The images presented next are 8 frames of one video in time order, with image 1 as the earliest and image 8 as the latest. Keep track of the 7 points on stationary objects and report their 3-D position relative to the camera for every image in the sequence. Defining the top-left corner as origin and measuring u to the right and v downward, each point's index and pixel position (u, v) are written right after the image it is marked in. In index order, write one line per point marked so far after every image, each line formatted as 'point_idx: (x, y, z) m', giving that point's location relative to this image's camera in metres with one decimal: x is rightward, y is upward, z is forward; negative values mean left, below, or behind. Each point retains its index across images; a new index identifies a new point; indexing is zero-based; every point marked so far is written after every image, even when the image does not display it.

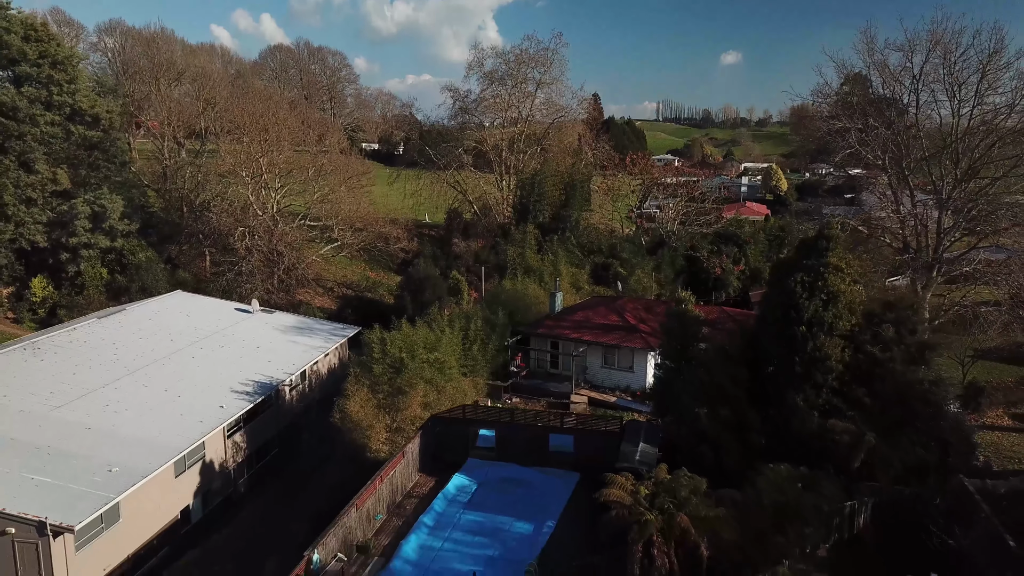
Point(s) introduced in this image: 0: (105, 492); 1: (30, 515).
0: (-7.5, -3.8, +14.5) m
1: (-8.2, -3.9, +13.3) m
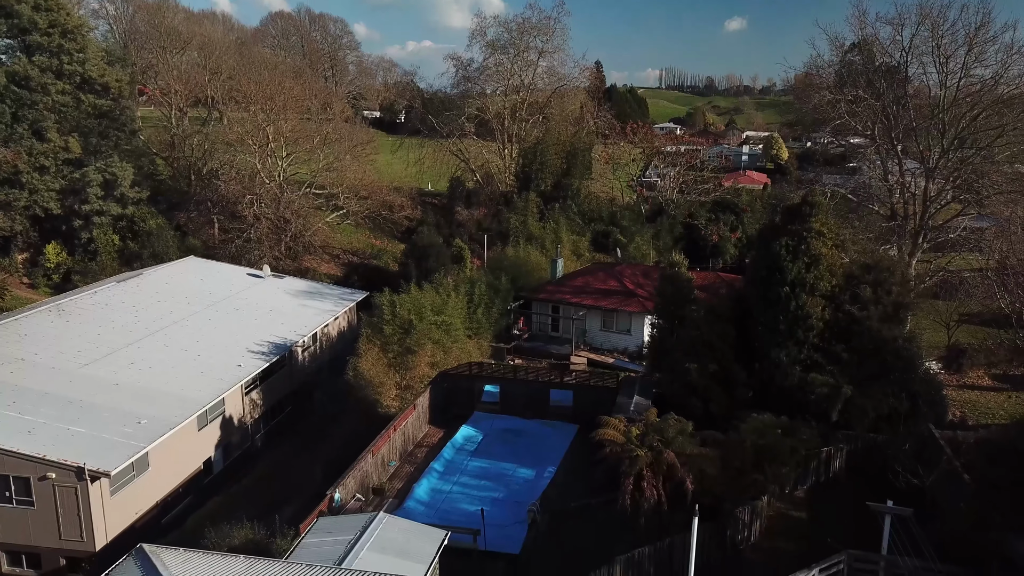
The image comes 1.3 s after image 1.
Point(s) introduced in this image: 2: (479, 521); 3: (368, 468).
0: (-7.4, -3.1, +15.6) m
1: (-8.1, -3.2, +14.4) m
2: (-0.5, -3.8, +12.7) m
3: (-2.5, -3.2, +13.9) m
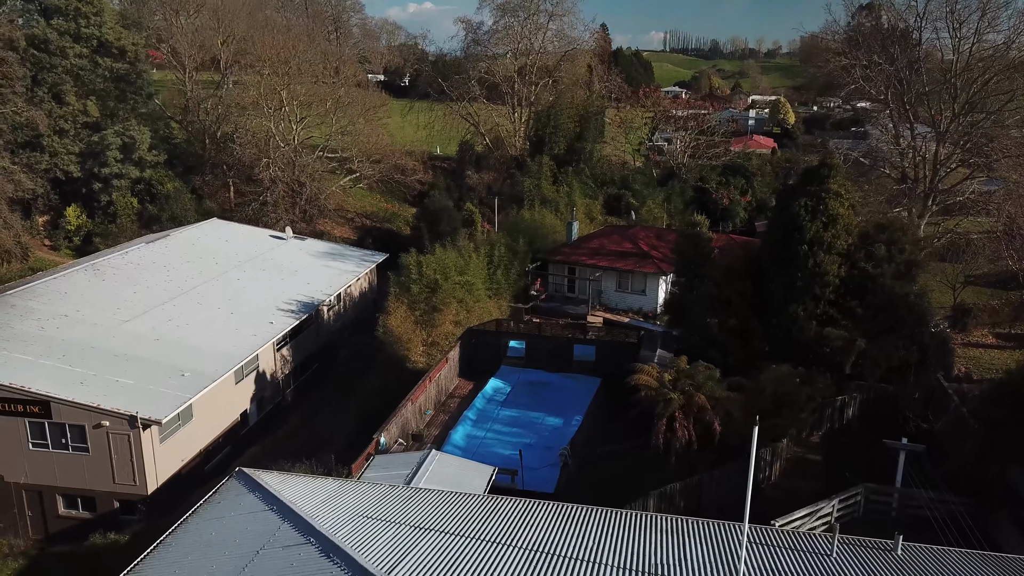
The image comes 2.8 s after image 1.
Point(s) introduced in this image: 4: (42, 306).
0: (-6.9, -2.2, +16.4) m
1: (-7.6, -2.4, +15.2) m
2: (+0.1, -3.0, +13.6) m
3: (-1.9, -2.4, +14.7) m
4: (-11.6, -0.4, +19.4) m
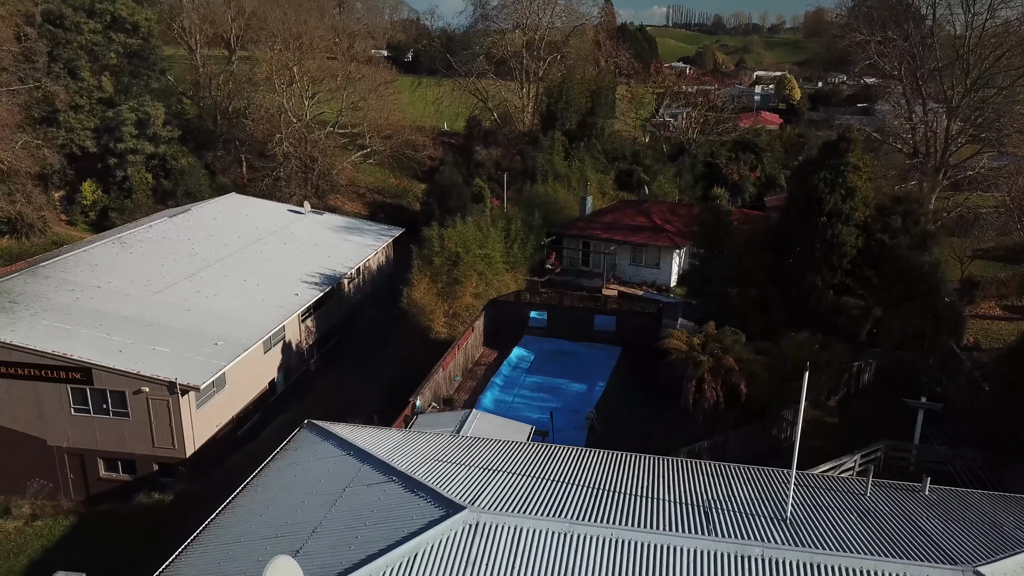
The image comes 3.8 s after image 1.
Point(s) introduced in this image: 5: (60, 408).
0: (-6.4, -1.6, +17.0) m
1: (-7.0, -1.8, +15.8) m
2: (+0.6, -2.5, +14.2) m
3: (-1.4, -1.8, +15.3) m
4: (-11.1, +0.3, +20.0) m
5: (-9.4, -2.5, +16.4) m
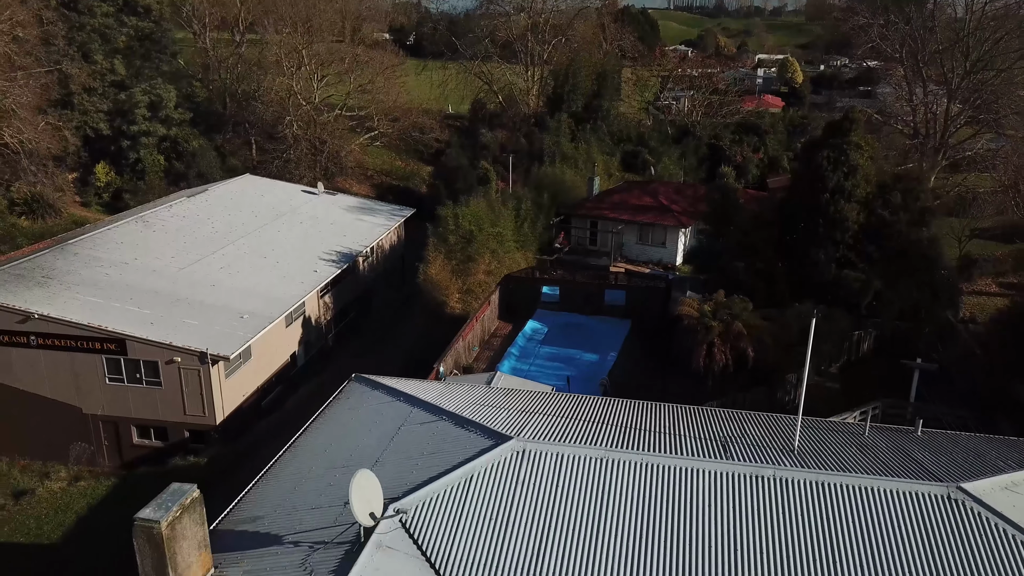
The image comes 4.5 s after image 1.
0: (-6.0, -1.0, +17.7) m
1: (-6.7, -1.2, +16.6) m
2: (+0.9, -2.0, +15.0) m
3: (-1.1, -1.3, +16.1) m
4: (-10.7, +0.9, +20.7) m
5: (-9.1, -2.0, +17.2) m
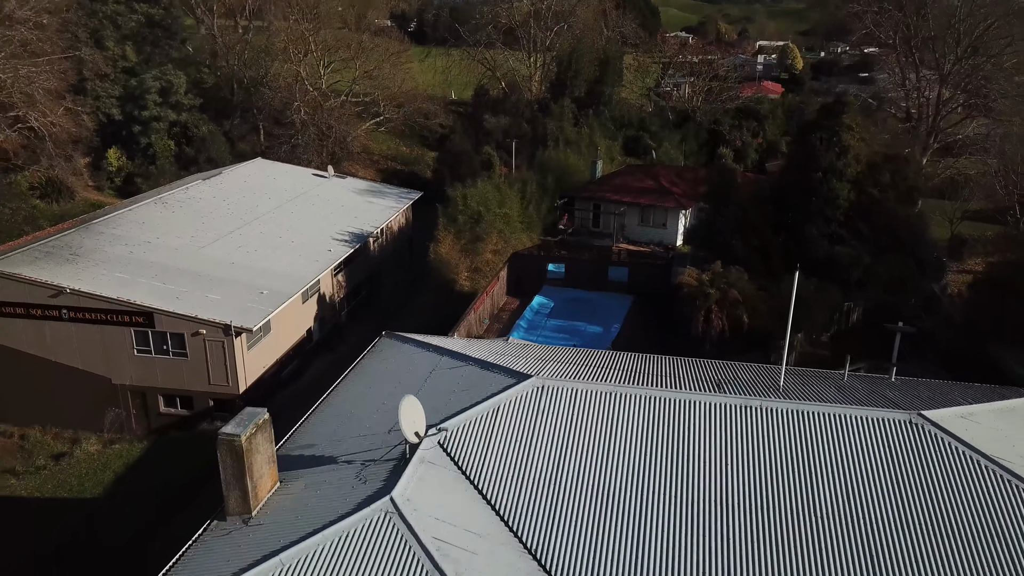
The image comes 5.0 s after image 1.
0: (-5.8, -0.5, +18.6) m
1: (-6.5, -0.7, +17.5) m
2: (+1.1, -1.5, +15.9) m
3: (-0.9, -0.8, +17.0) m
4: (-10.5, +1.5, +21.5) m
5: (-8.9, -1.4, +18.1) m
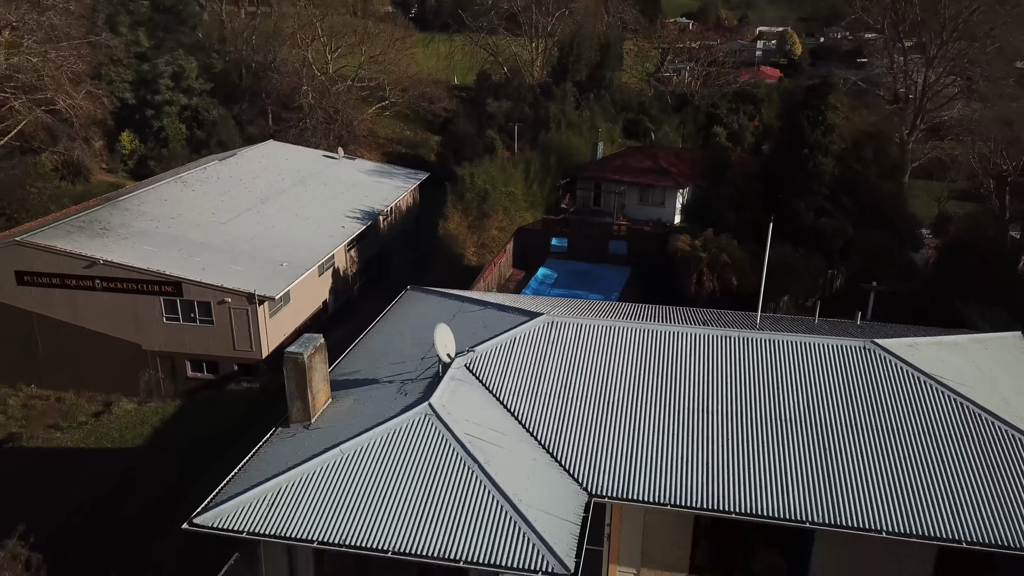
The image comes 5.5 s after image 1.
0: (-5.7, +0.2, +19.8) m
1: (-6.4, 0.0, +18.6) m
2: (+1.2, -0.8, +17.0) m
3: (-0.8, -0.1, +18.1) m
4: (-10.4, +2.2, +22.7) m
5: (-8.8, -0.7, +19.3) m
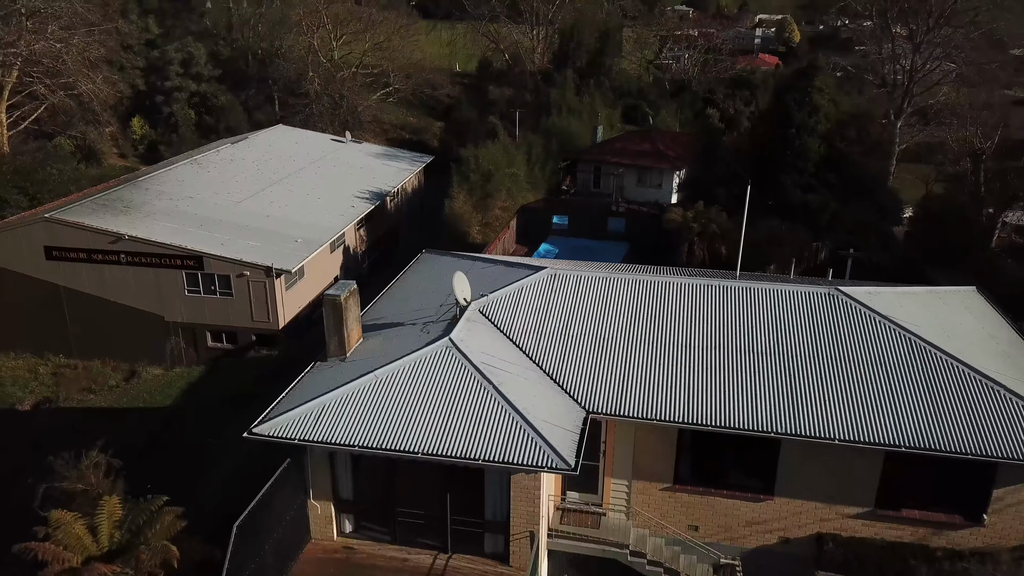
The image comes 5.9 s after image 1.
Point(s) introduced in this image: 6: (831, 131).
0: (-5.6, +0.9, +20.8) m
1: (-6.3, +0.6, +19.7) m
2: (+1.3, -0.2, +18.1) m
3: (-0.7, +0.6, +19.2) m
4: (-10.3, +3.0, +23.7) m
5: (-8.7, 0.0, +20.3) m
6: (+7.5, +3.7, +18.5) m
